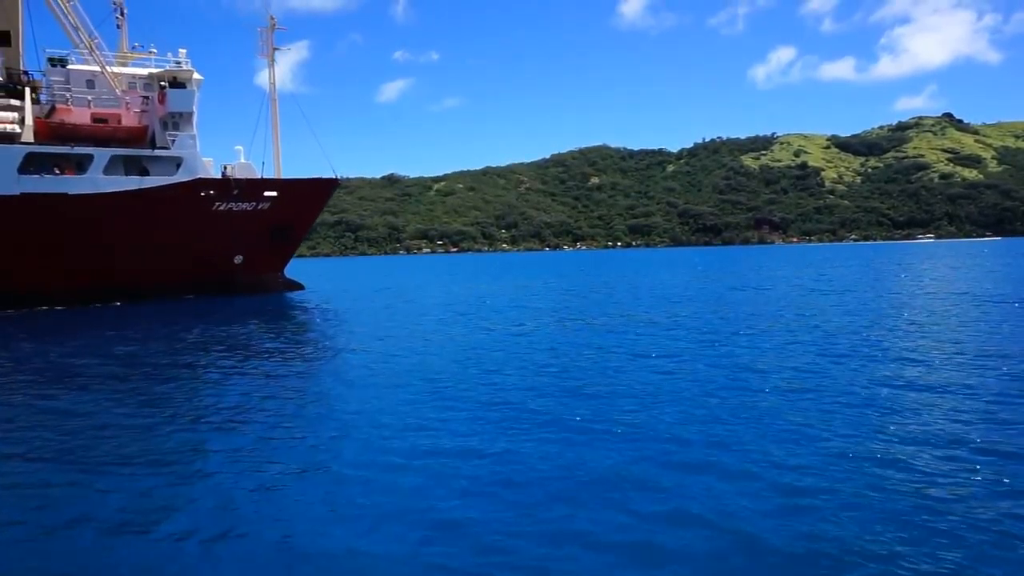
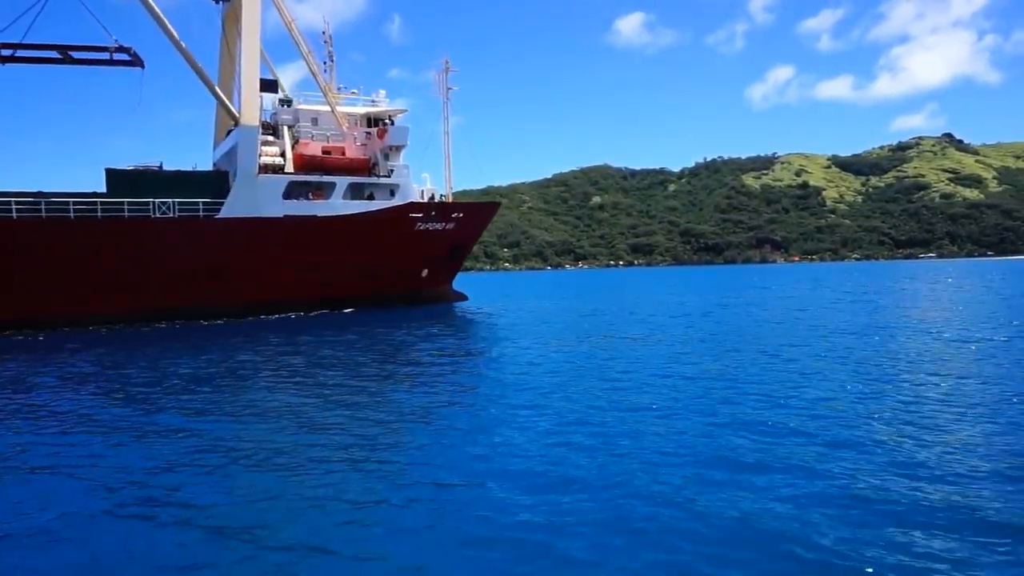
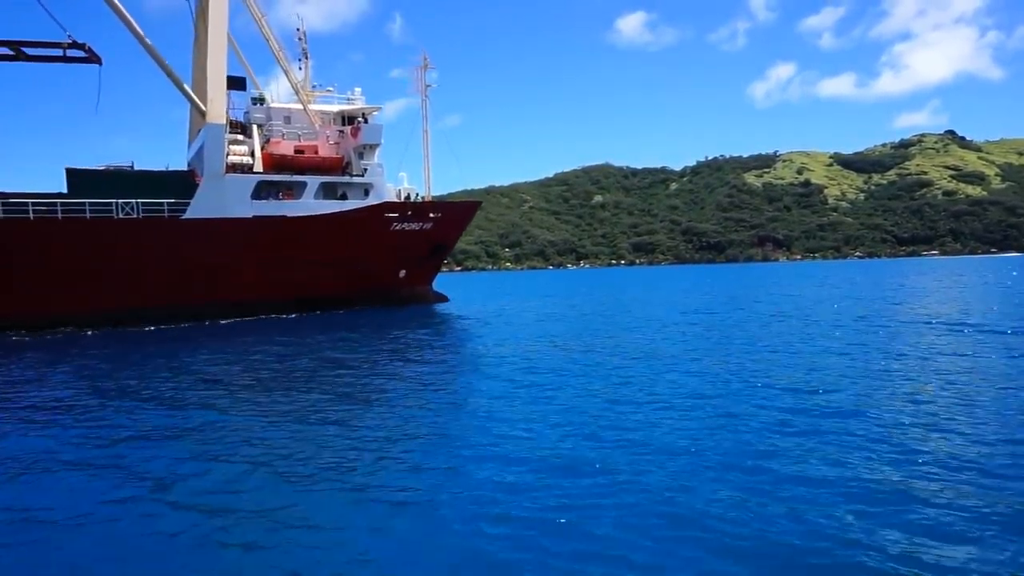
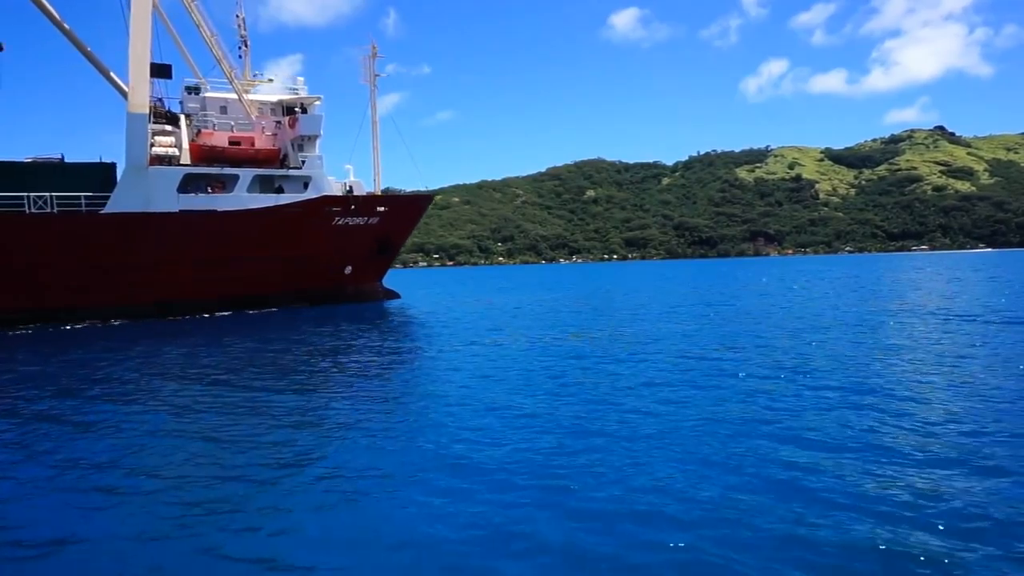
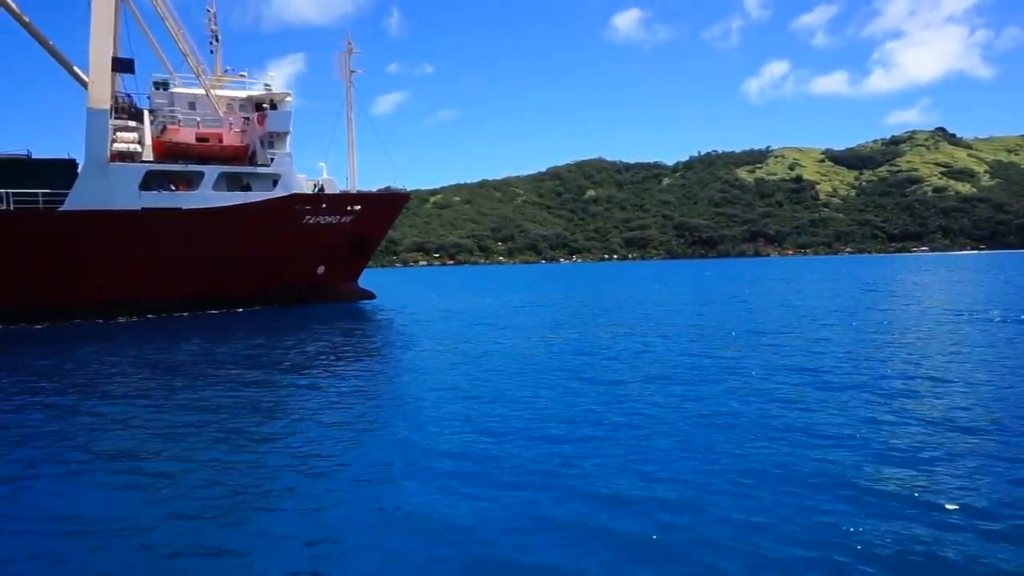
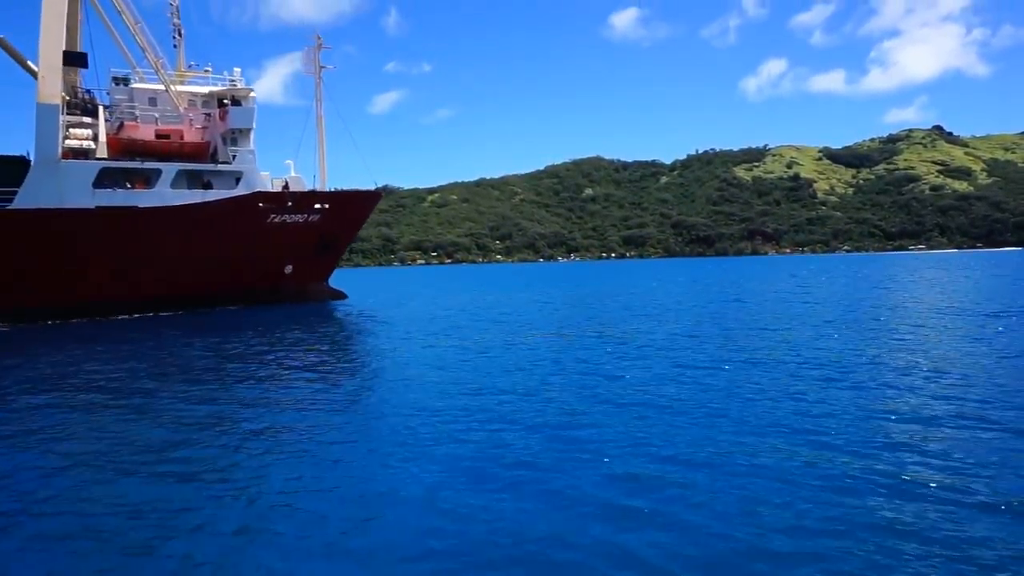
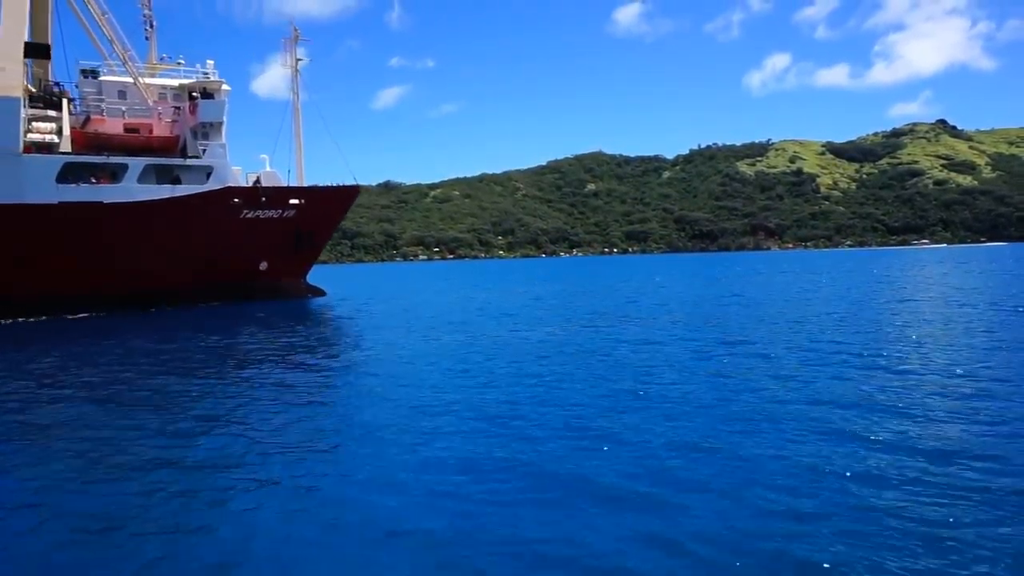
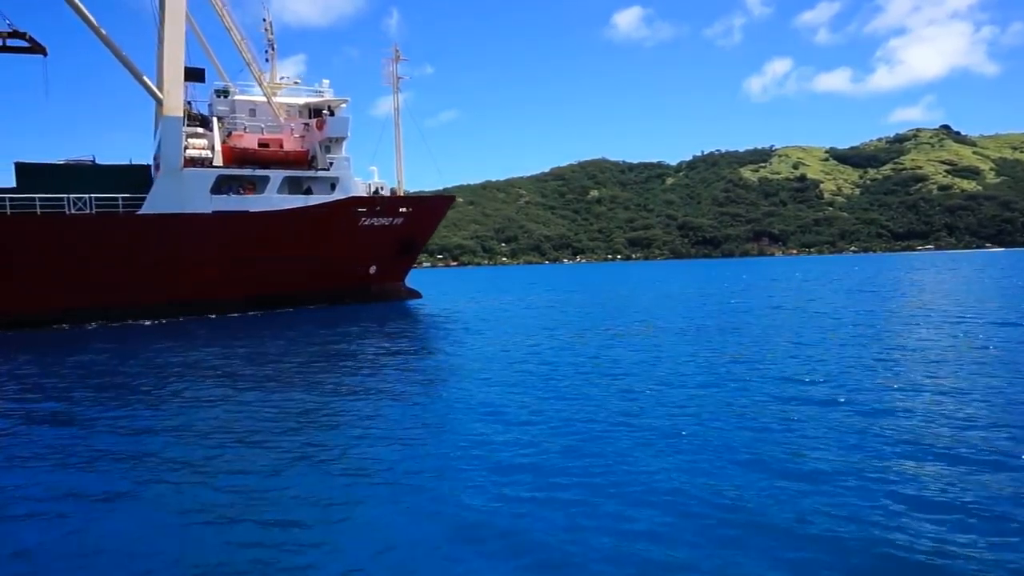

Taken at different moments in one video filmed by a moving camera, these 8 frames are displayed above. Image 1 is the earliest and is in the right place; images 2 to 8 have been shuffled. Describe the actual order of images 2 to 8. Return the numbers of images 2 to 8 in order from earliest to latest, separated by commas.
7, 6, 5, 4, 8, 3, 2
